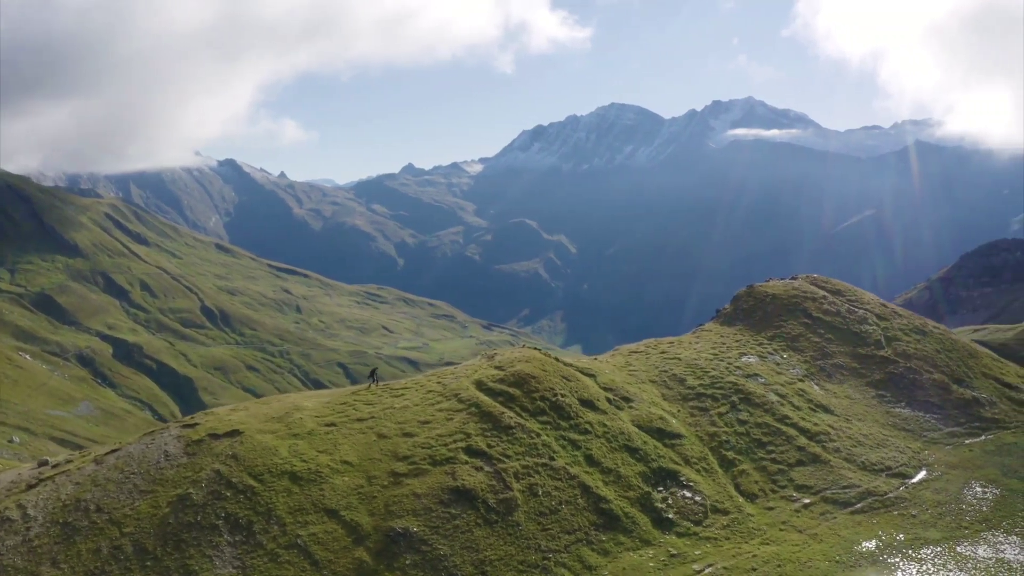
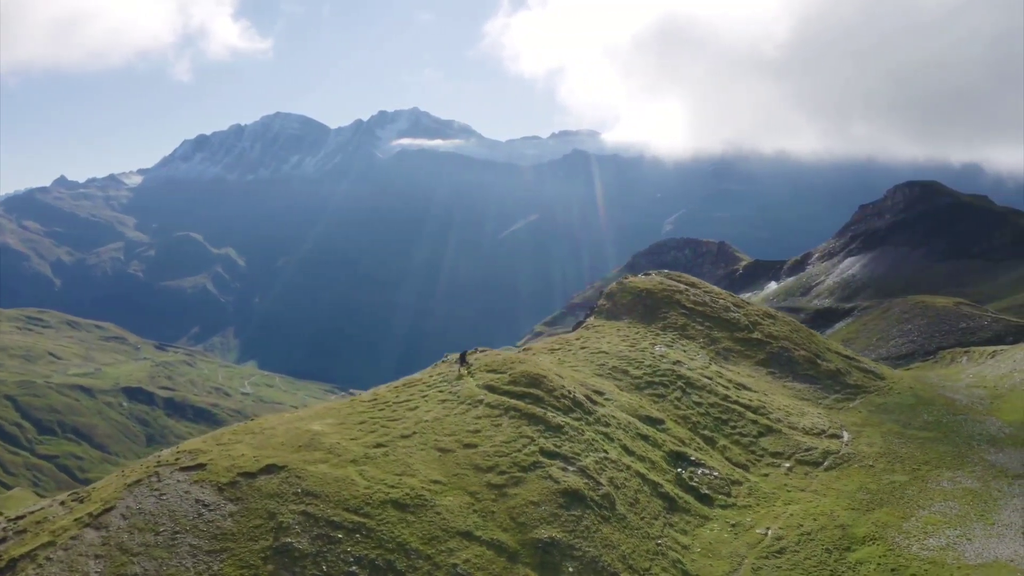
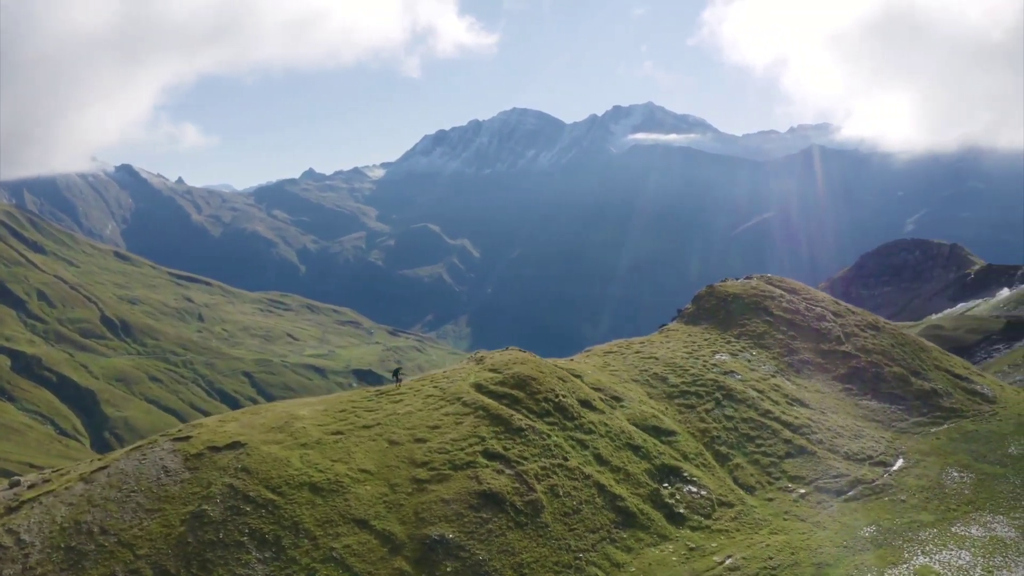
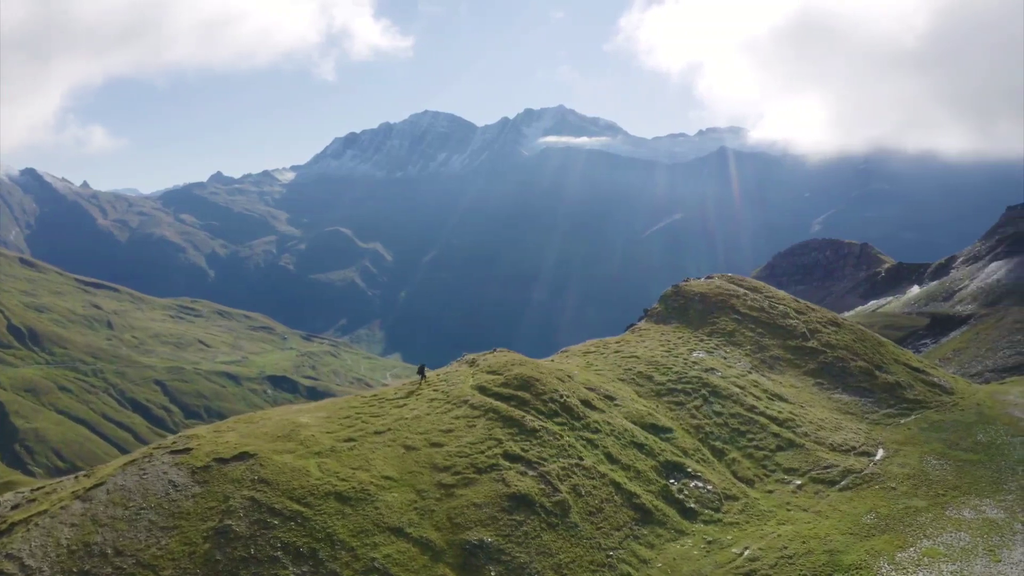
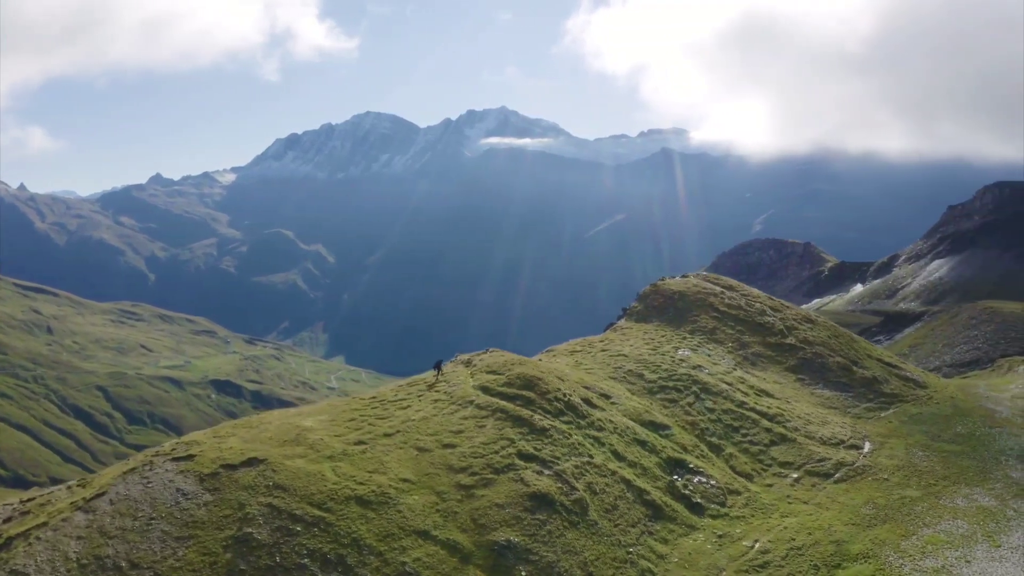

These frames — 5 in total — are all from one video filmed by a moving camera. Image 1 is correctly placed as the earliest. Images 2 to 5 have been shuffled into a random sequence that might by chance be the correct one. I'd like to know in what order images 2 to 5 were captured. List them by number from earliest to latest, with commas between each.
3, 4, 5, 2
